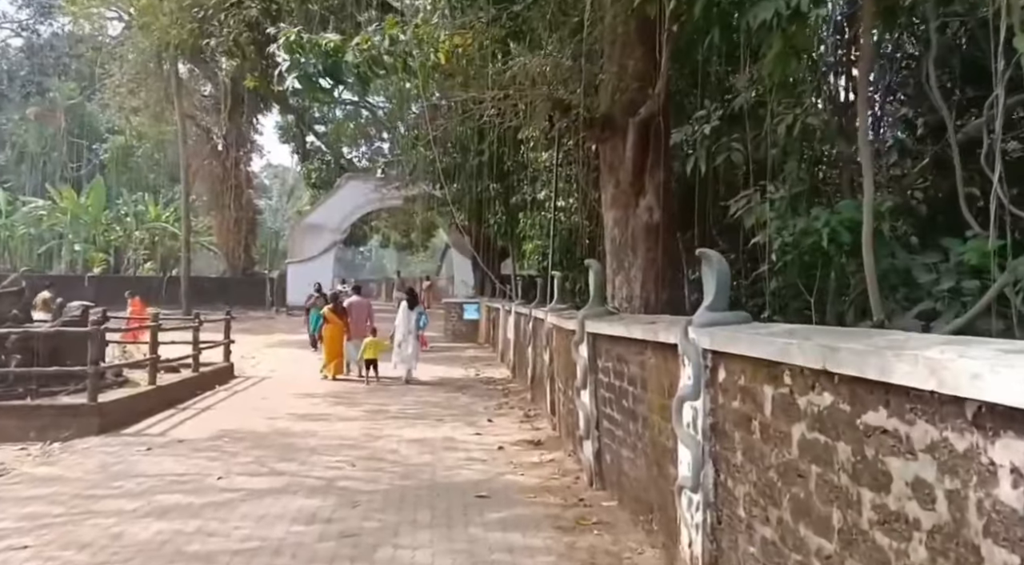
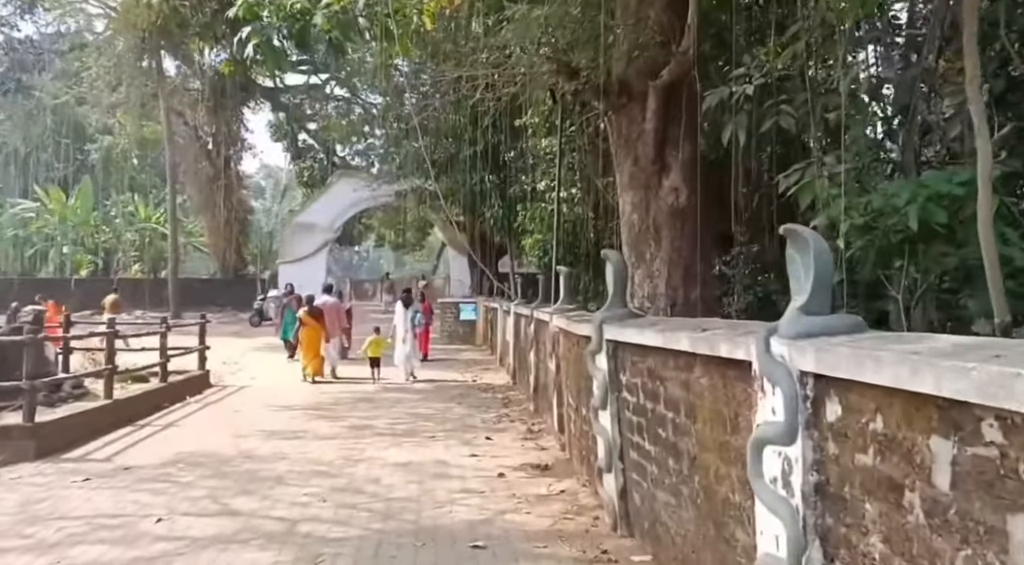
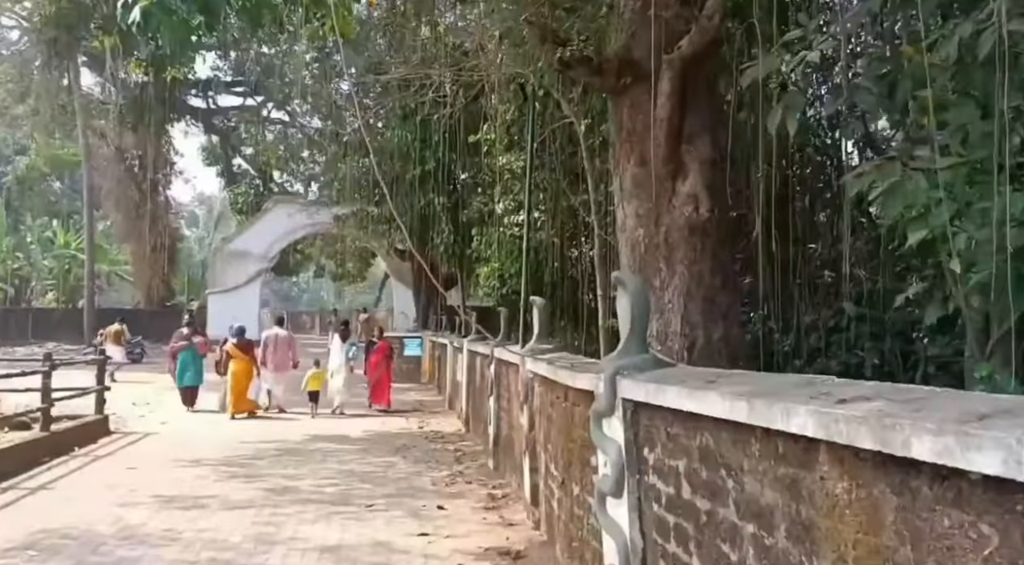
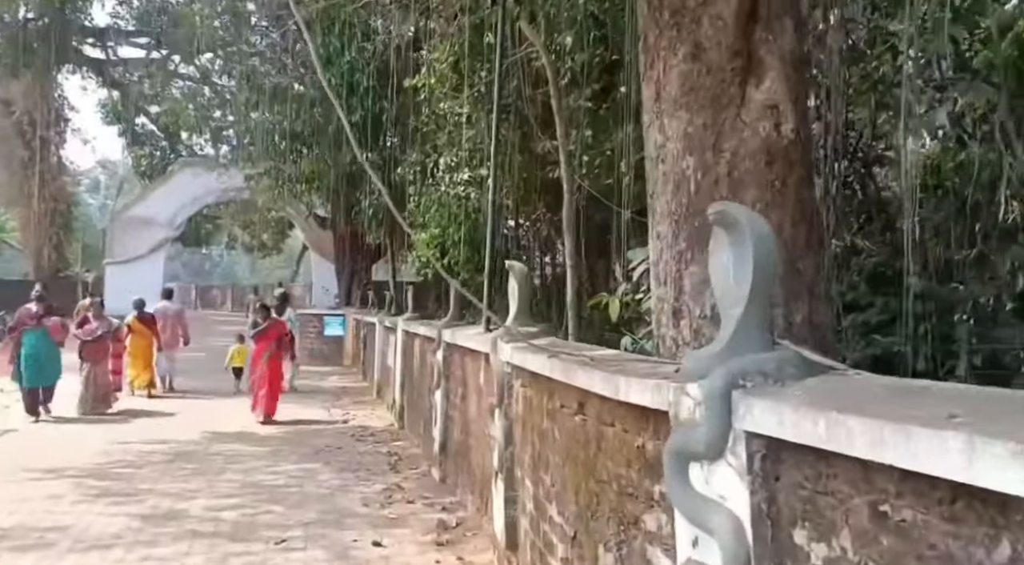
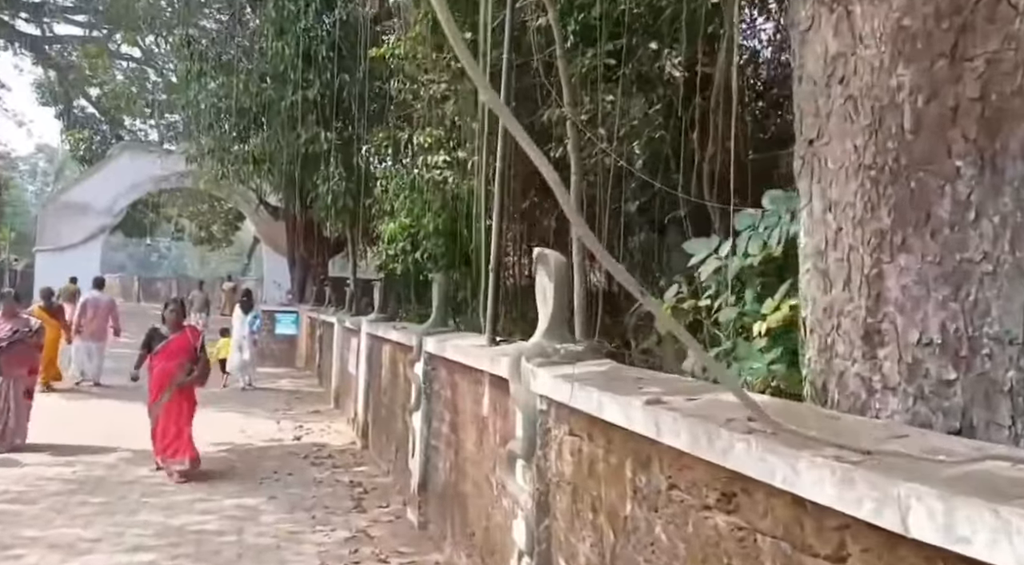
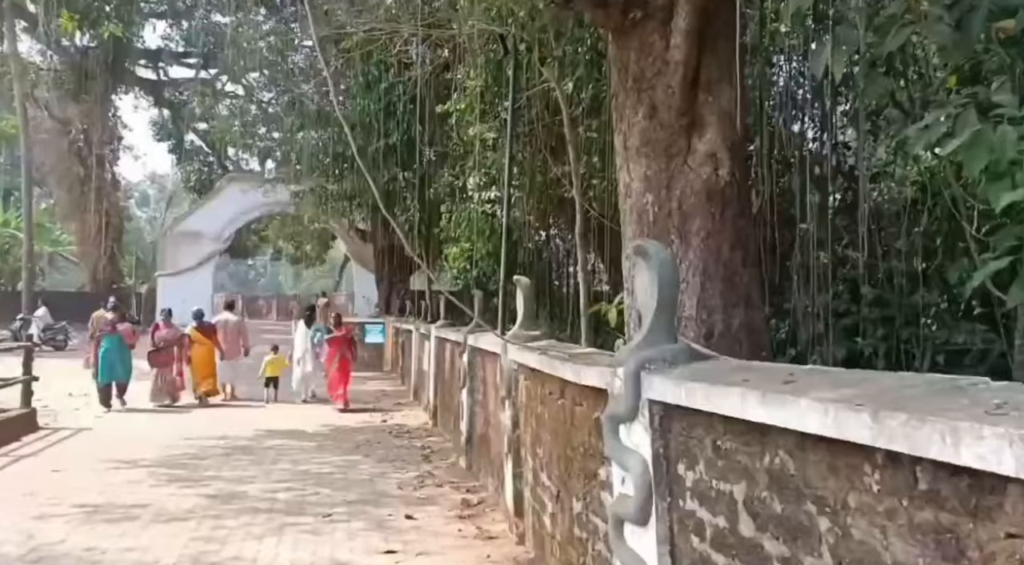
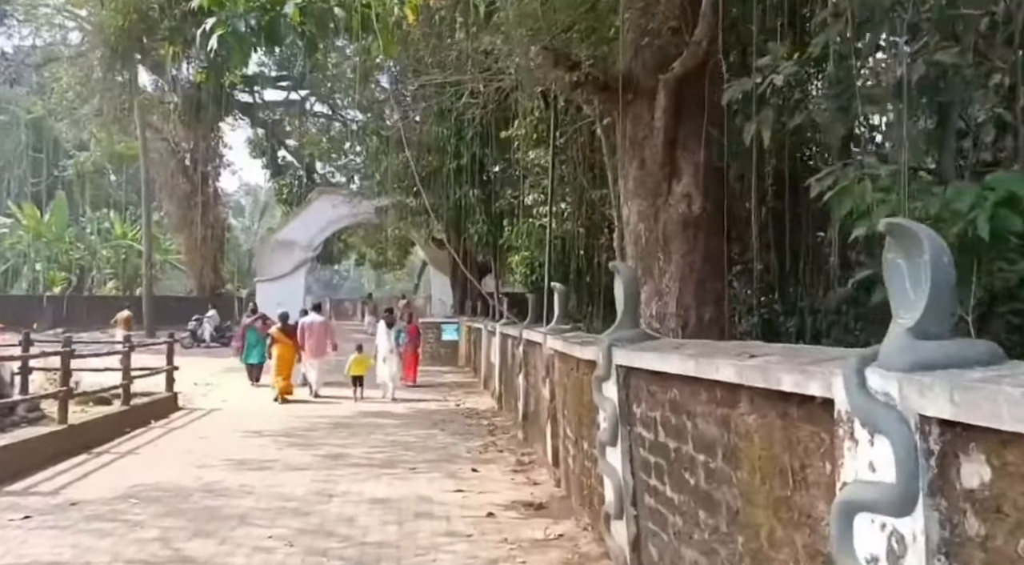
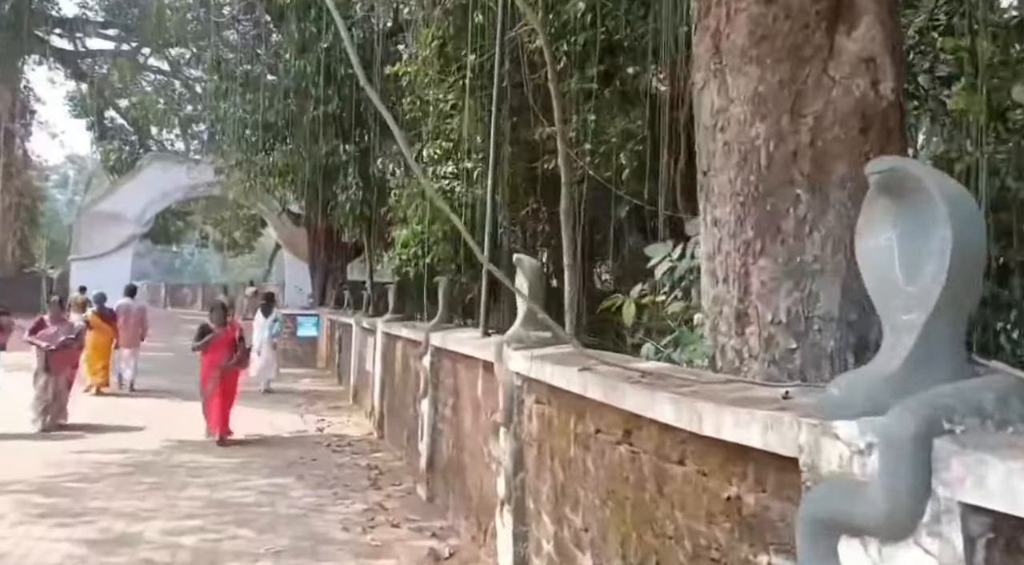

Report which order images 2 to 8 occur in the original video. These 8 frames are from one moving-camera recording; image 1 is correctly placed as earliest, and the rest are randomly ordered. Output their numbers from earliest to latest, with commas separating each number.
2, 7, 3, 6, 4, 8, 5
